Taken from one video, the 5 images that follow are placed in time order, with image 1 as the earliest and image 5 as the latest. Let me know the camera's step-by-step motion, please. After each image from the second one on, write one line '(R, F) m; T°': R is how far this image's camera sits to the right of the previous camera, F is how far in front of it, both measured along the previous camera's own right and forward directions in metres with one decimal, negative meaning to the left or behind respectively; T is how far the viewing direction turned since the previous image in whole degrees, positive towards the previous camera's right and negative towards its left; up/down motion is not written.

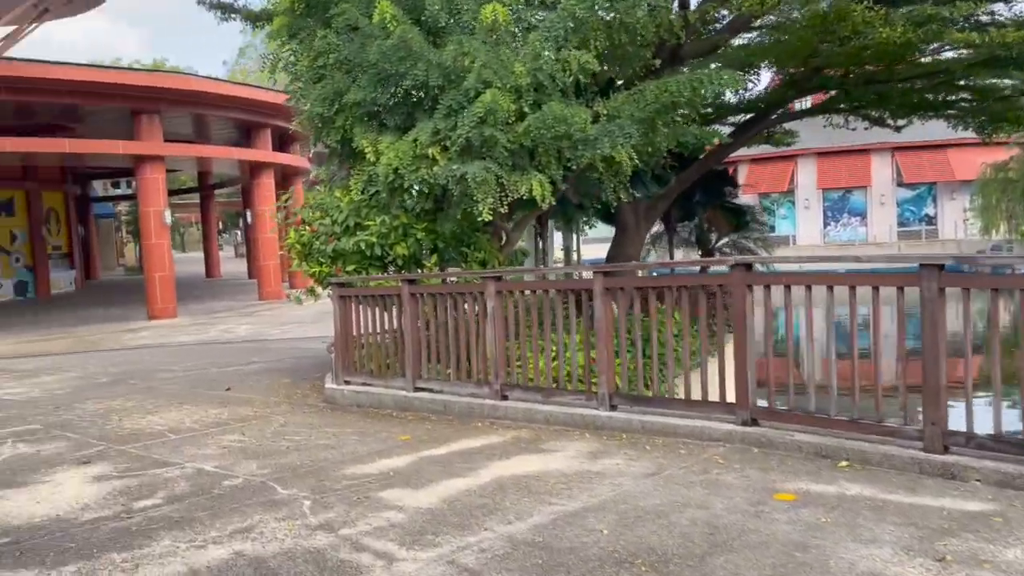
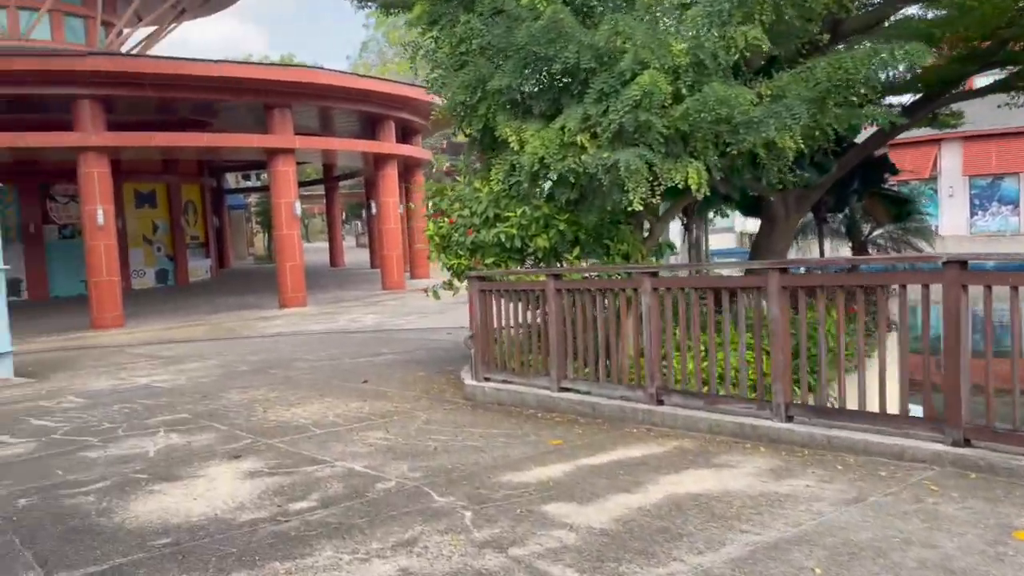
(-0.3, +0.4) m; -8°
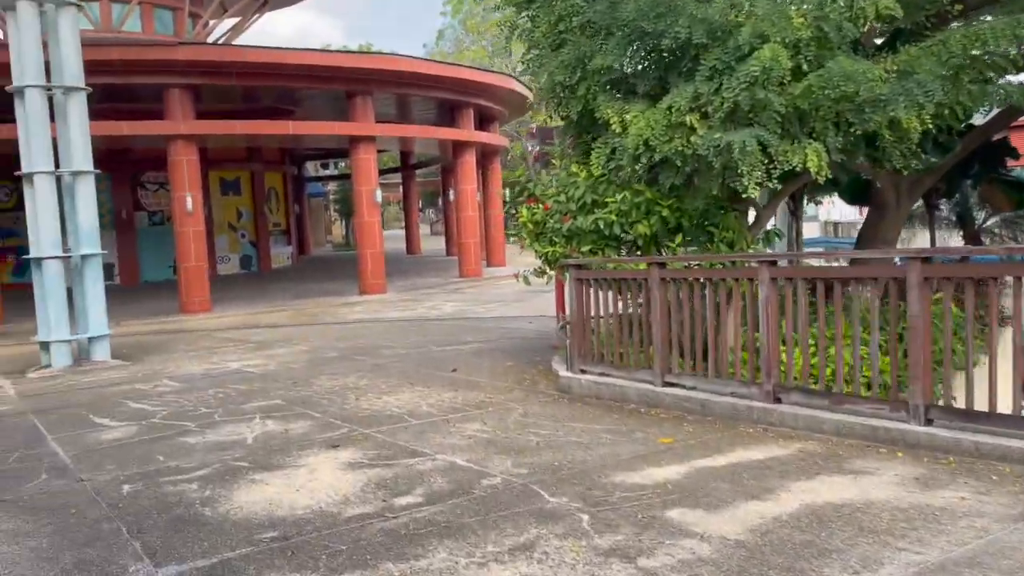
(-0.2, +0.3) m; -5°
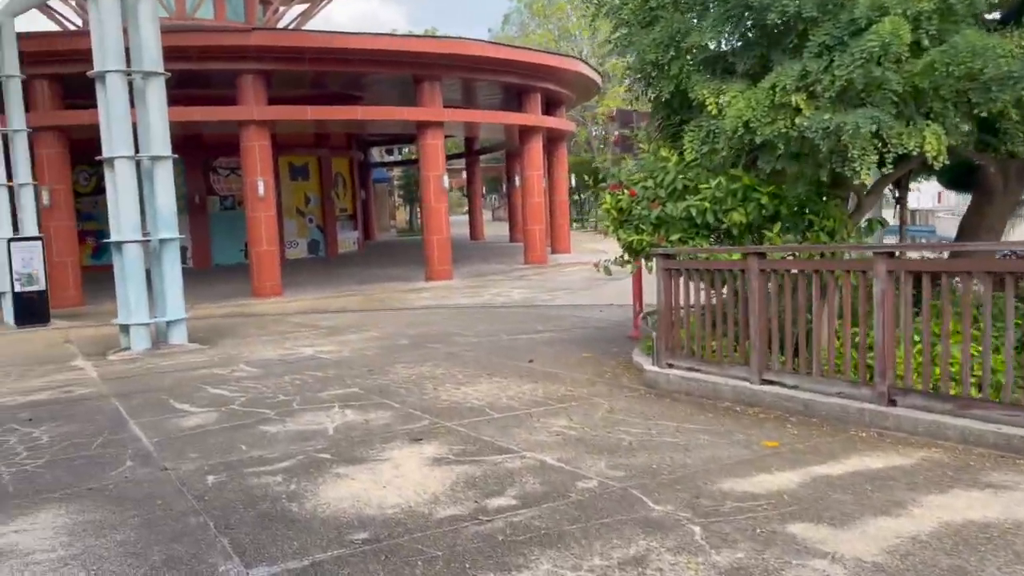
(-0.2, +0.3) m; -4°
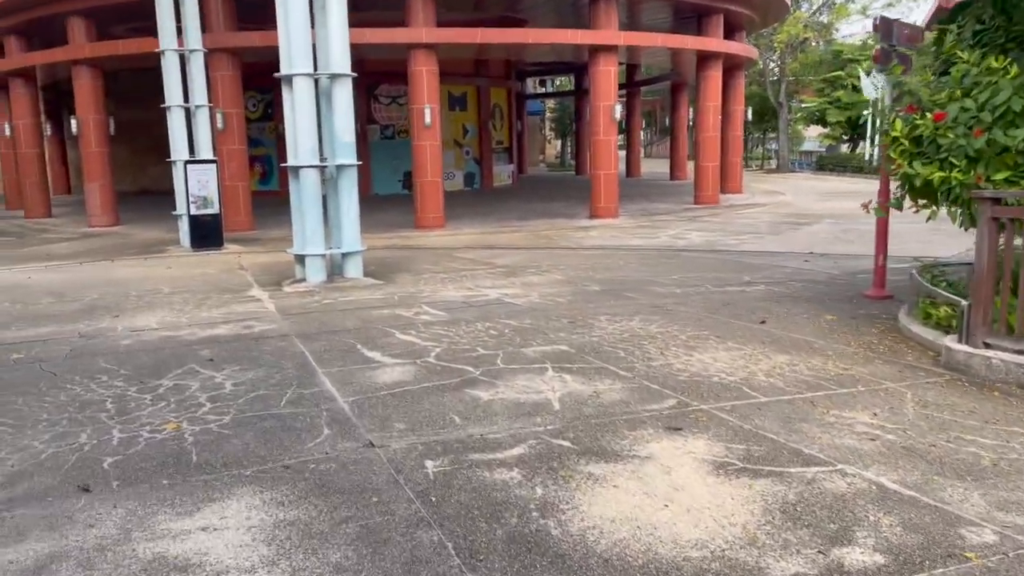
(-0.8, +1.3) m; -9°
